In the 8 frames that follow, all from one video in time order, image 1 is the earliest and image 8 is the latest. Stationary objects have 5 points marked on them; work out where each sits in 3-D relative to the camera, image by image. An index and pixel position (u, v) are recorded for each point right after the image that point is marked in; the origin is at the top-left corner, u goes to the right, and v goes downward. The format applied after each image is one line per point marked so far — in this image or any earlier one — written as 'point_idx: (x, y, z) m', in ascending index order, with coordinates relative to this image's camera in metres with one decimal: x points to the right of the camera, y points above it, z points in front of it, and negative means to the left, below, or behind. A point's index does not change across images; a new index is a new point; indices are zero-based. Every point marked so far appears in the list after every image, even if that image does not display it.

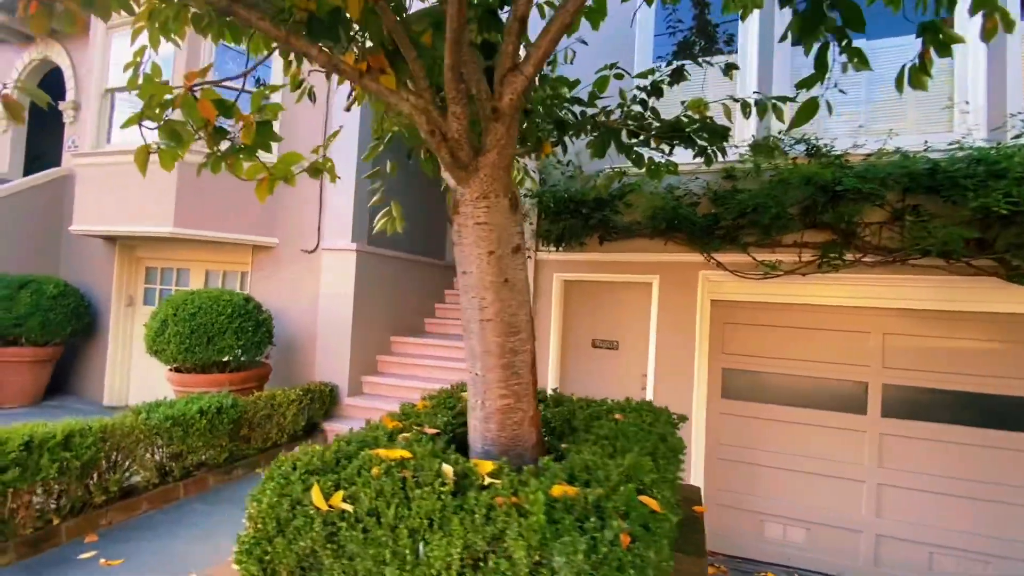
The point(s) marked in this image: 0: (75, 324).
0: (-6.4, -0.5, +7.2) m
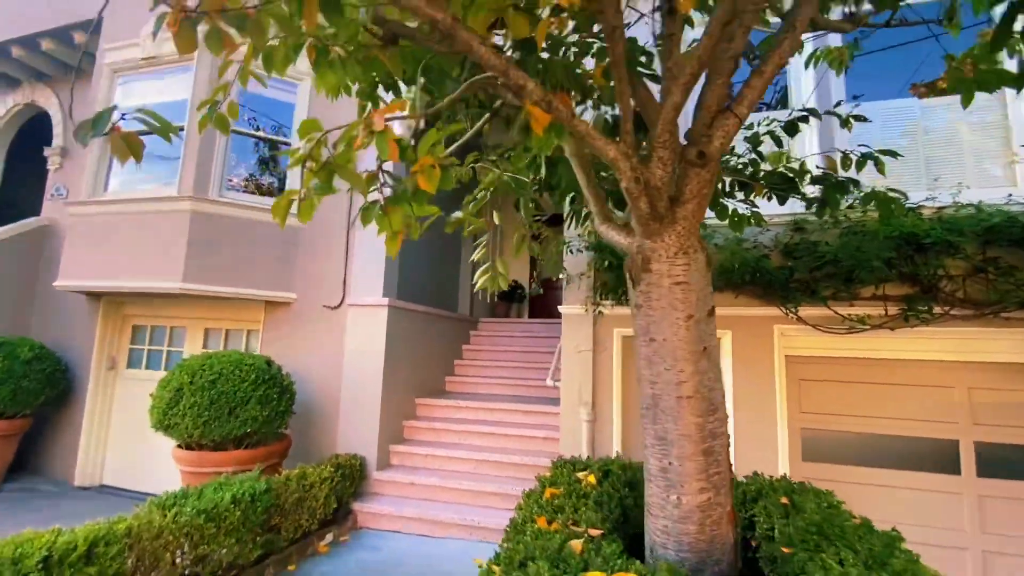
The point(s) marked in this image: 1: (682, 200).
0: (-6.0, -1.4, +6.3) m
1: (+0.7, +0.3, +1.9) m
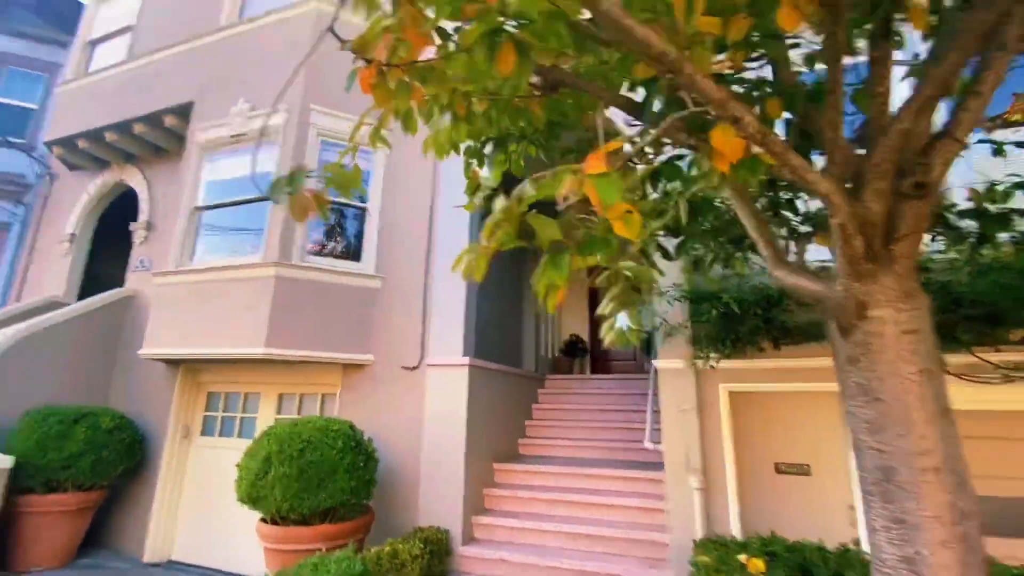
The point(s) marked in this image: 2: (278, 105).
0: (-5.0, -2.3, +6.3) m
1: (+1.3, +0.2, +1.6) m
2: (-3.0, +2.4, +6.3) m
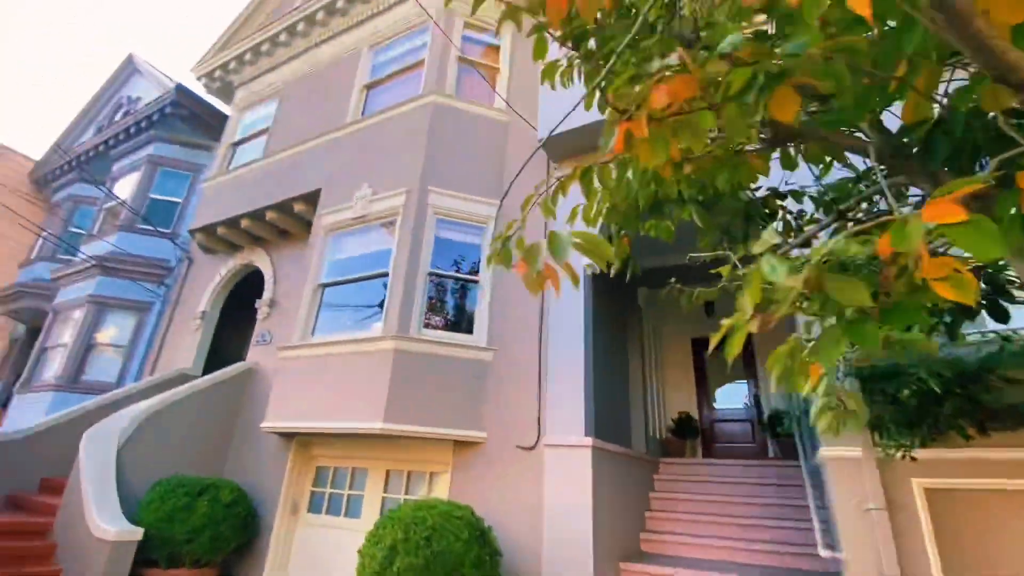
0: (-3.5, -3.2, +6.3) m
1: (+2.1, 0.0, +1.2) m
2: (-1.6, +1.4, +6.7) m
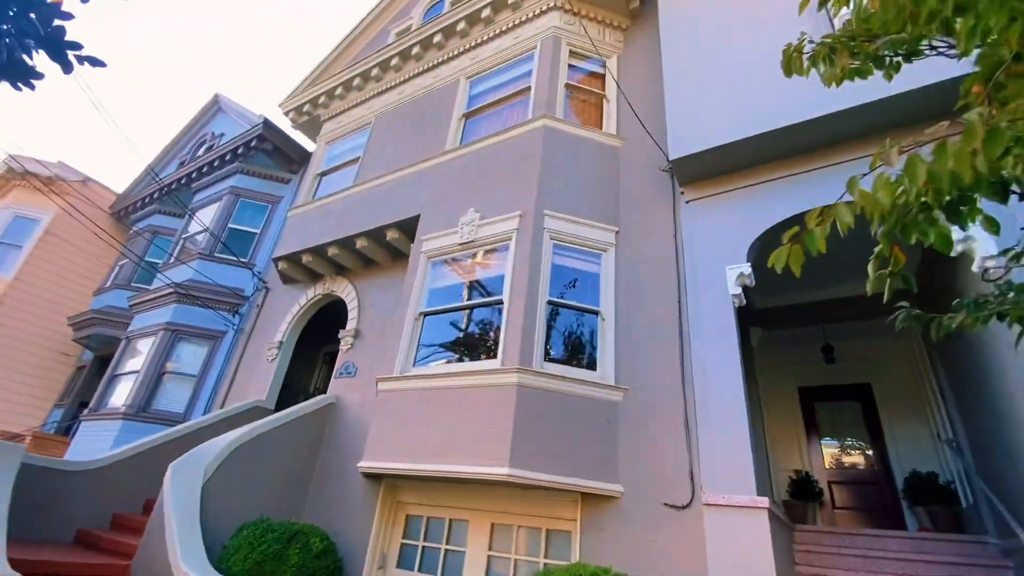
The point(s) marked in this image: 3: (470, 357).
0: (-2.1, -3.5, +5.5) m
1: (+3.3, 0.0, +0.5) m
2: (0.0, +1.0, +6.3) m
3: (-0.9, -0.9, +6.0) m
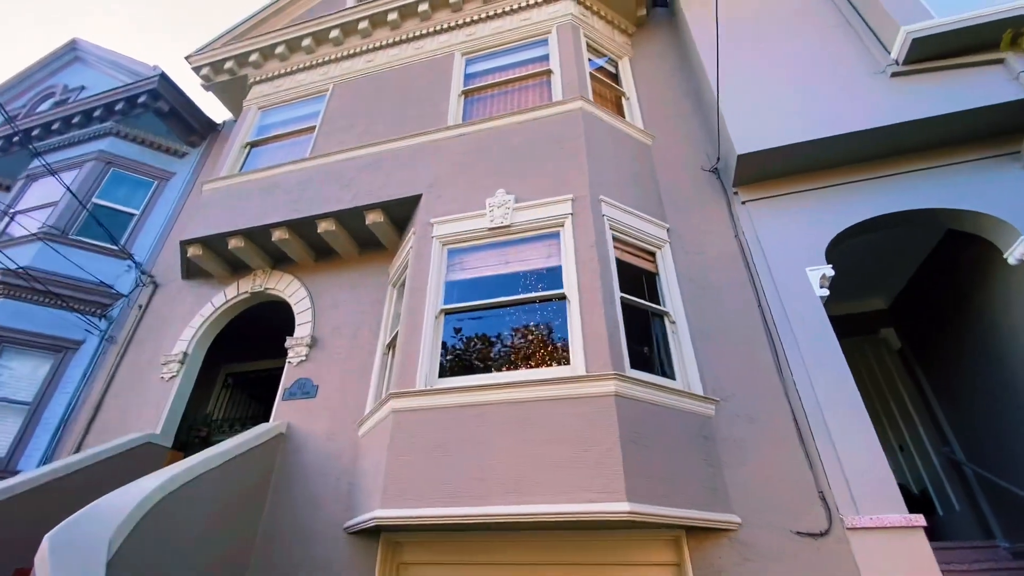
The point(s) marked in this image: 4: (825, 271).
0: (-1.4, -3.3, +3.7) m
1: (+5.2, +0.3, +0.6) m
2: (+0.5, +1.0, +5.3) m
3: (-0.3, -0.8, +4.7) m
4: (+3.2, +0.2, +4.9) m
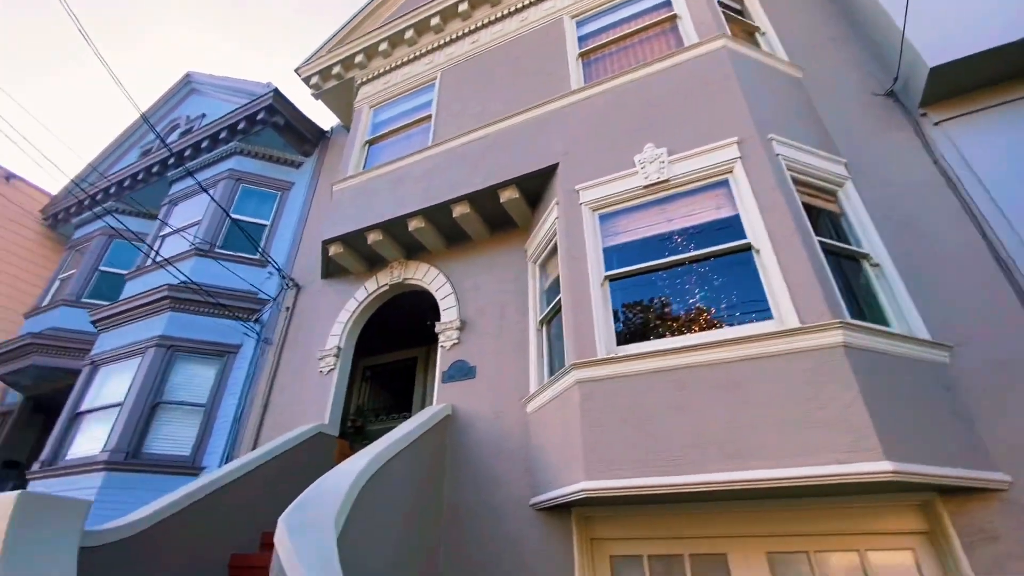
0: (+0.3, -3.0, +3.6) m
1: (+6.2, +1.1, -0.4) m
2: (+2.1, +1.5, +4.9) m
3: (+1.3, -0.4, +4.4) m
4: (+4.7, +0.9, +4.1) m
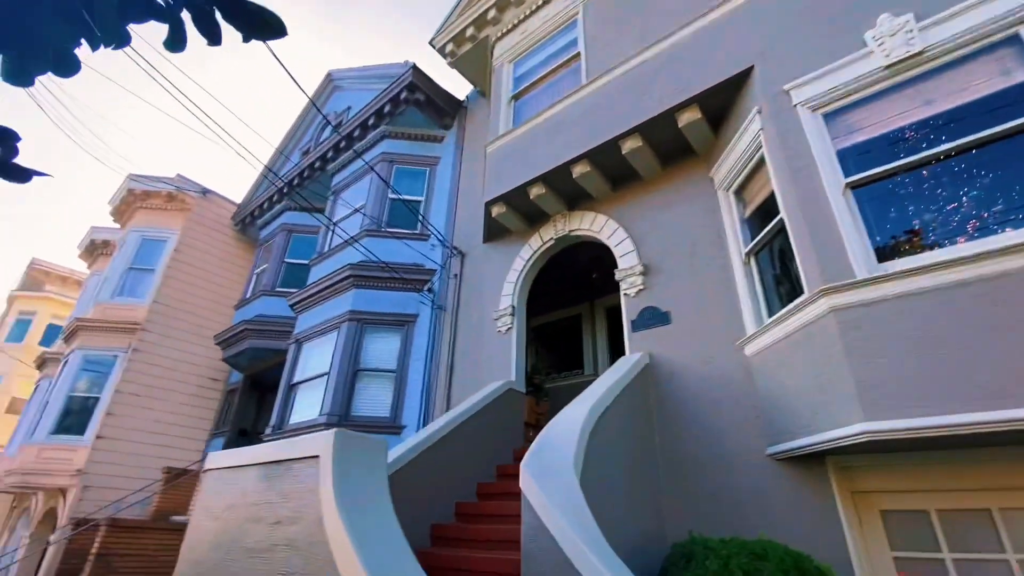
0: (+2.2, -2.4, +3.1) m
1: (+6.5, +1.9, -2.3) m
2: (+3.7, +2.3, +3.7) m
3: (+3.1, +0.3, +3.5) m
4: (+6.2, +1.9, +2.4) m
